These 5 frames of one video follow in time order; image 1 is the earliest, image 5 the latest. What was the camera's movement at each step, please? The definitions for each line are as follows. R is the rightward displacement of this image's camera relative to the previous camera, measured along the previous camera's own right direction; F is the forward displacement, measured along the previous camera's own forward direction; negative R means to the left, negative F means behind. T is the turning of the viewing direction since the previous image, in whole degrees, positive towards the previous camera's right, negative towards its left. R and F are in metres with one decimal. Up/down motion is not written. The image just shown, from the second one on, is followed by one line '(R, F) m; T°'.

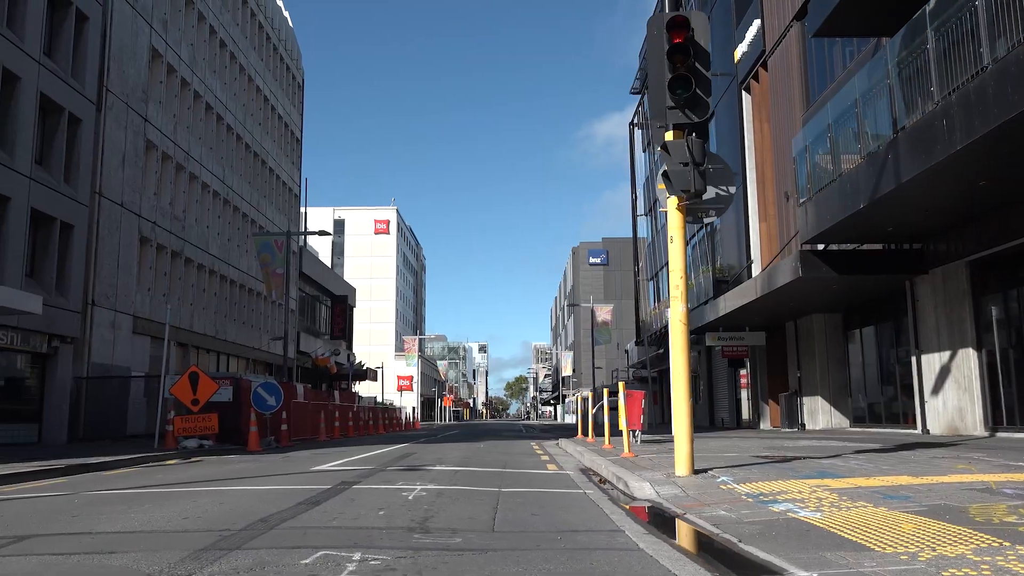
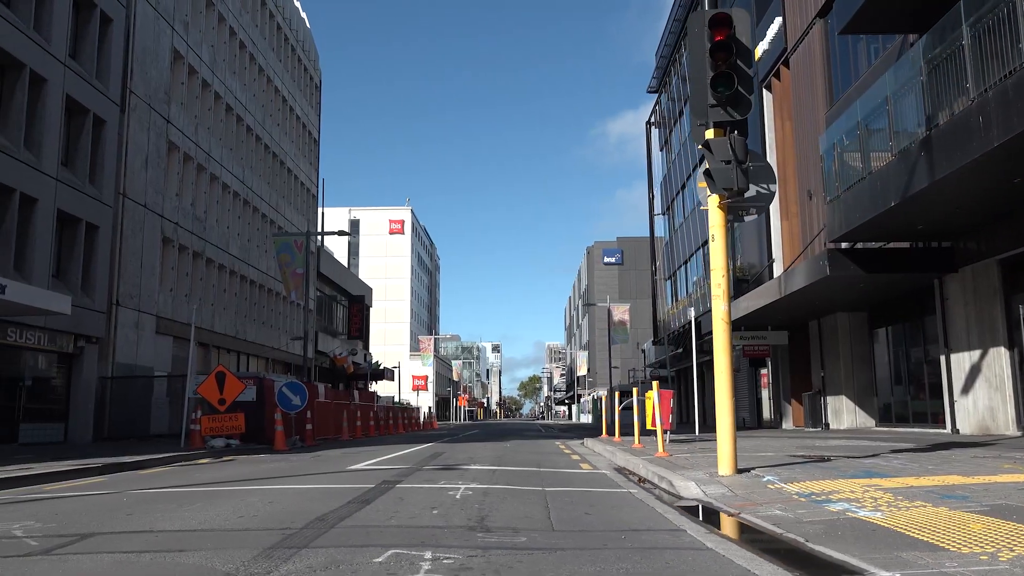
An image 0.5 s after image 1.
(-0.3, 0.0) m; -1°
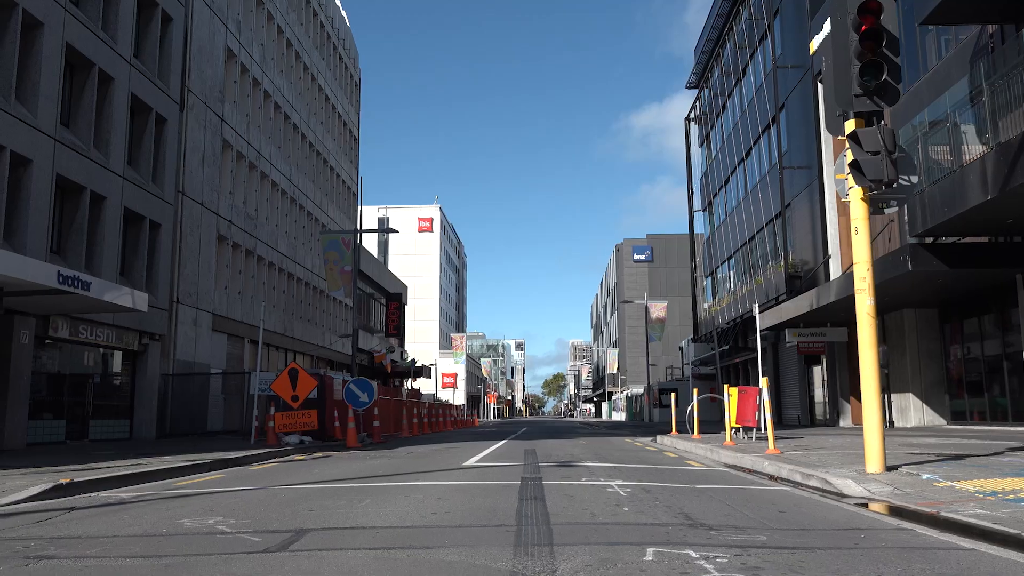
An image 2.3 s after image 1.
(-1.1, +0.1) m; -1°
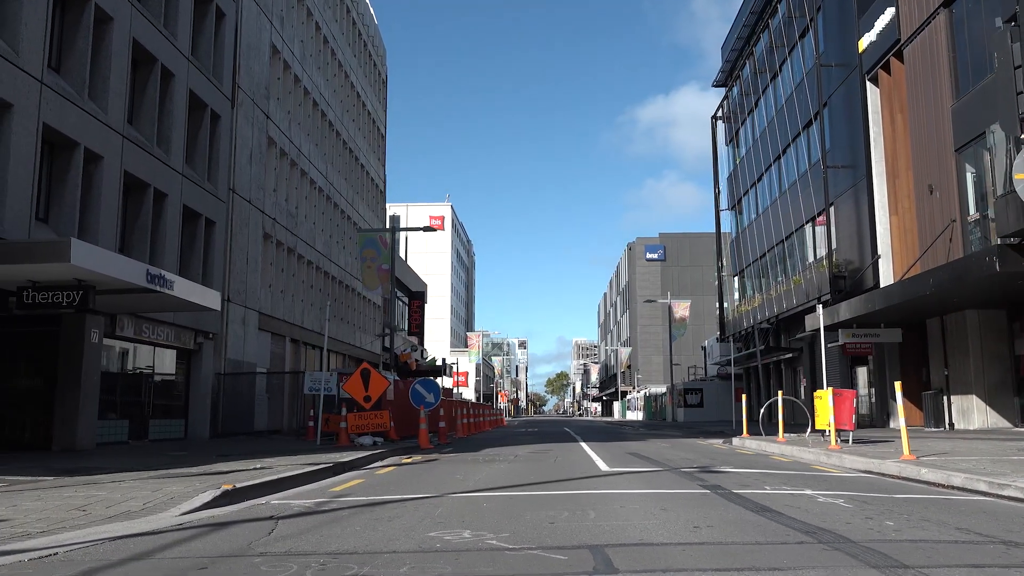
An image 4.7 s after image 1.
(-1.7, +0.2) m; 0°
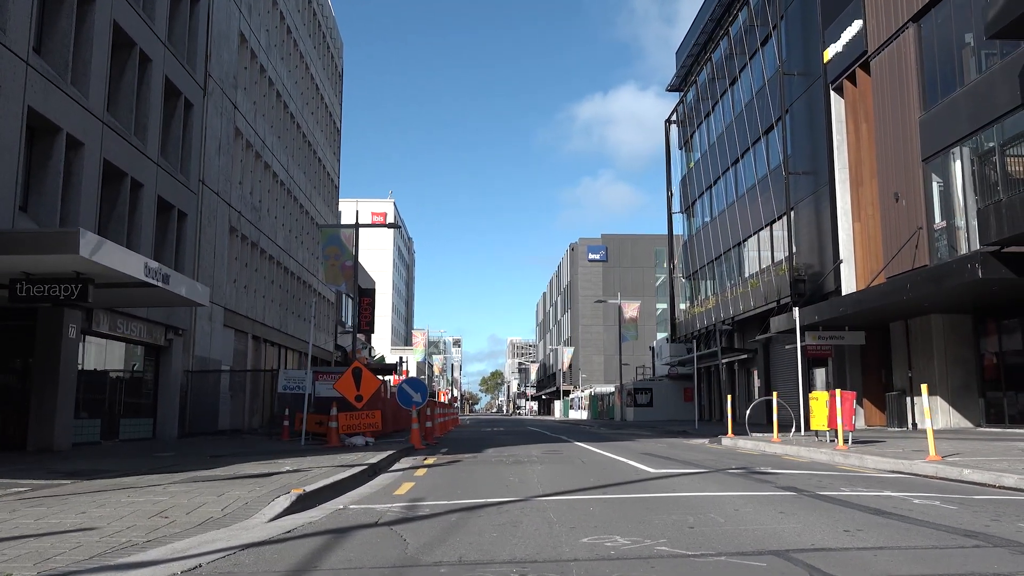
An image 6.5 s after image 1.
(-1.4, +0.2) m; +5°
